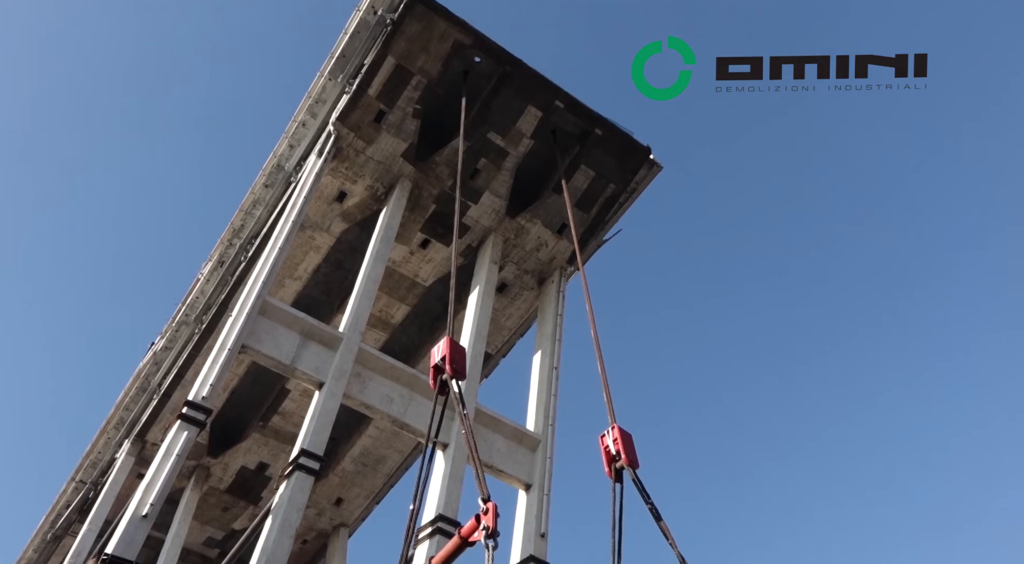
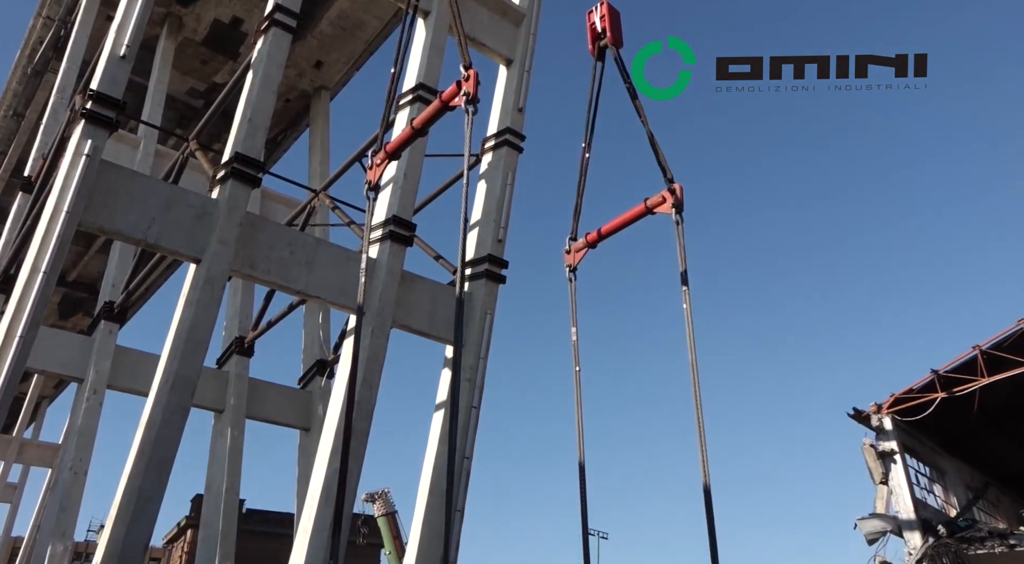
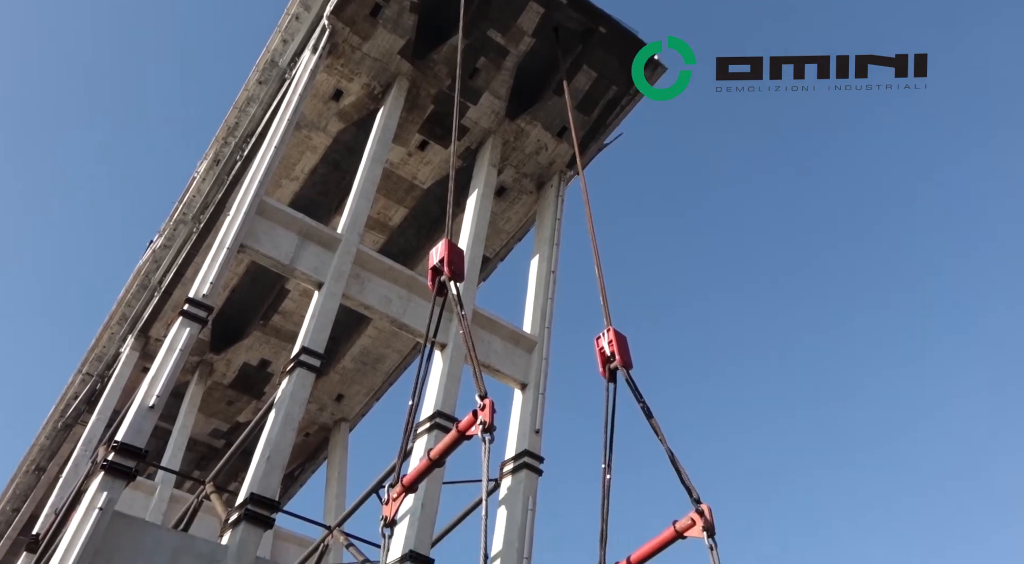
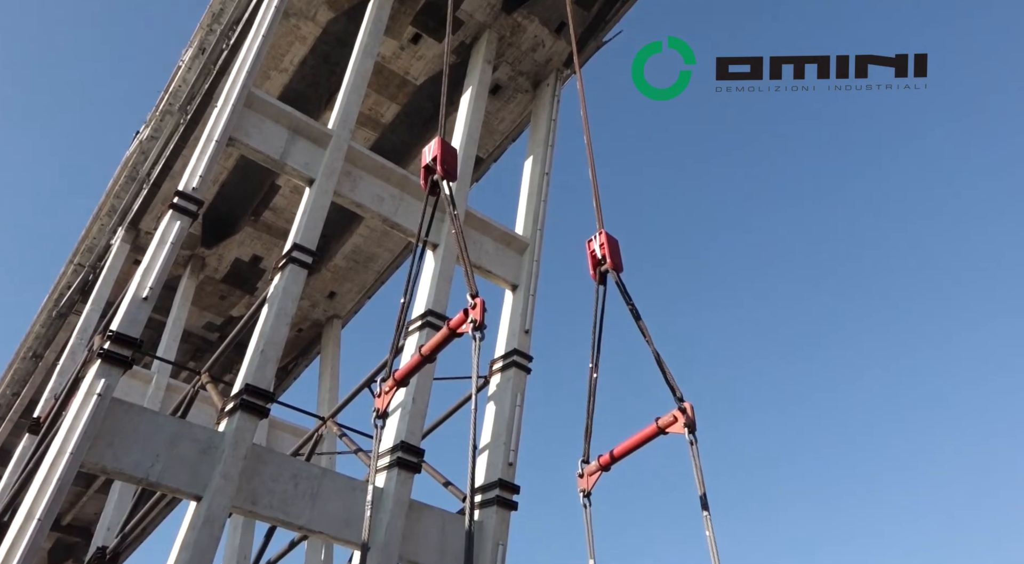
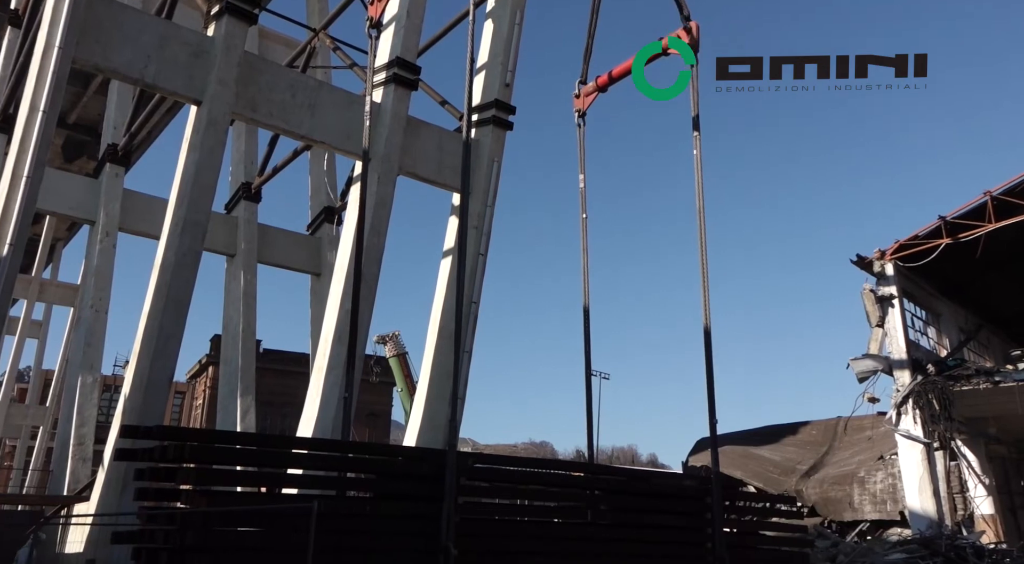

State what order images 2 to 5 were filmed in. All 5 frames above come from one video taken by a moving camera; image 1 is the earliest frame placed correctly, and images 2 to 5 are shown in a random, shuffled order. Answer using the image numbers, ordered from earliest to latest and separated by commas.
3, 4, 2, 5
